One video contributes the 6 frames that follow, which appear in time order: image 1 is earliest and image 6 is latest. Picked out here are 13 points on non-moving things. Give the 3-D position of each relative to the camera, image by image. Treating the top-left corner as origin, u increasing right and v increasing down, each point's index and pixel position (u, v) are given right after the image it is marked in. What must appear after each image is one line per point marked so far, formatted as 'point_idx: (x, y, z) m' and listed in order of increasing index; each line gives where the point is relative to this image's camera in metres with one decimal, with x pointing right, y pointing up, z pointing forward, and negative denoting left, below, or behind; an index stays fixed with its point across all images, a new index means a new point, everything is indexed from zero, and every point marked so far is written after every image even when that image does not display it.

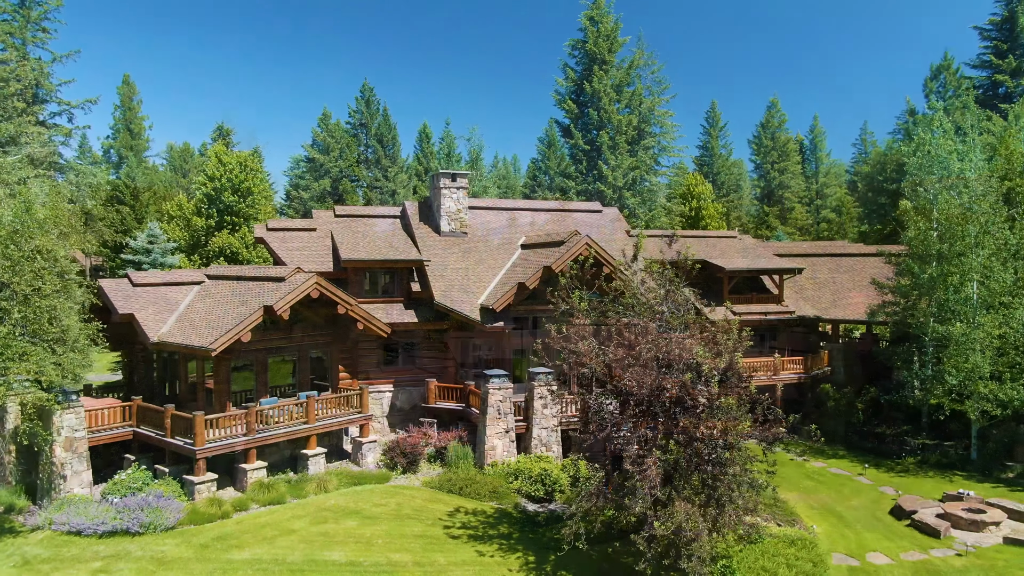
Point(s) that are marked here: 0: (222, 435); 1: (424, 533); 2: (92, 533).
0: (-8.9, -4.5, +19.0) m
1: (-2.4, -6.6, +16.7) m
2: (-10.7, -6.2, +15.8) m
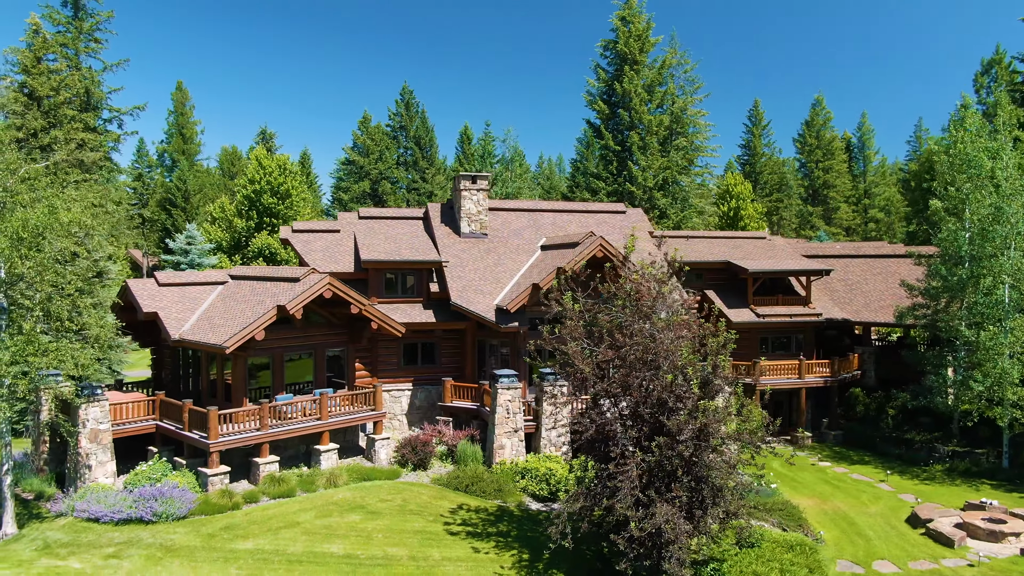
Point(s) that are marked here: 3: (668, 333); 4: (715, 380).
0: (-8.7, -4.4, +19.7) m
1: (-2.4, -6.6, +17.0) m
2: (-10.8, -6.2, +16.6) m
3: (+3.3, -1.0, +13.2) m
4: (+4.1, -1.9, +12.9) m
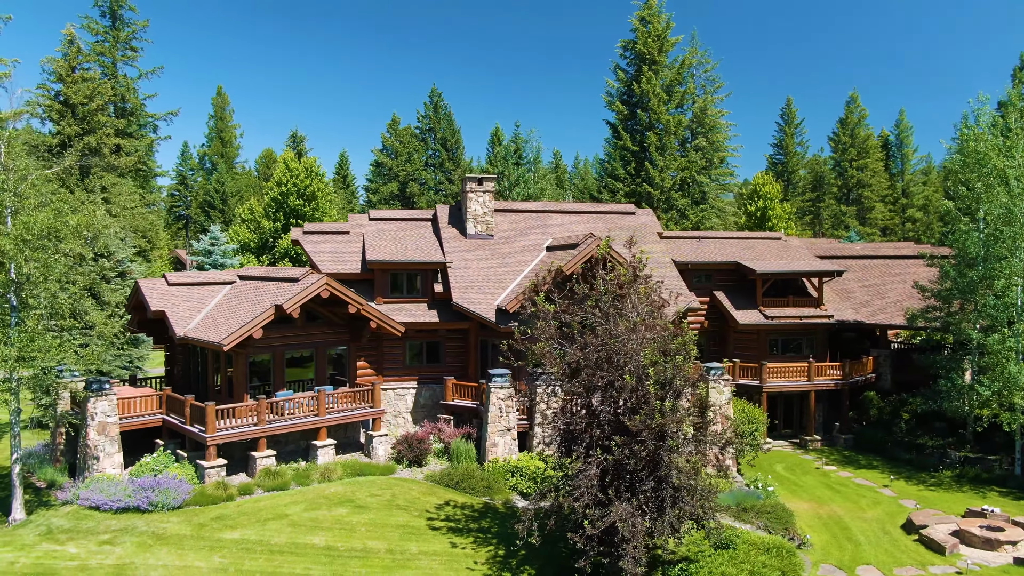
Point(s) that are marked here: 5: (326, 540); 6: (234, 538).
0: (-9.1, -4.4, +20.4) m
1: (-3.0, -6.6, +17.4) m
2: (-11.3, -6.2, +17.5) m
3: (+2.5, -1.0, +13.3) m
4: (+3.4, -2.0, +13.0) m
5: (-4.8, -6.5, +16.1) m
6: (-7.2, -6.5, +16.1) m
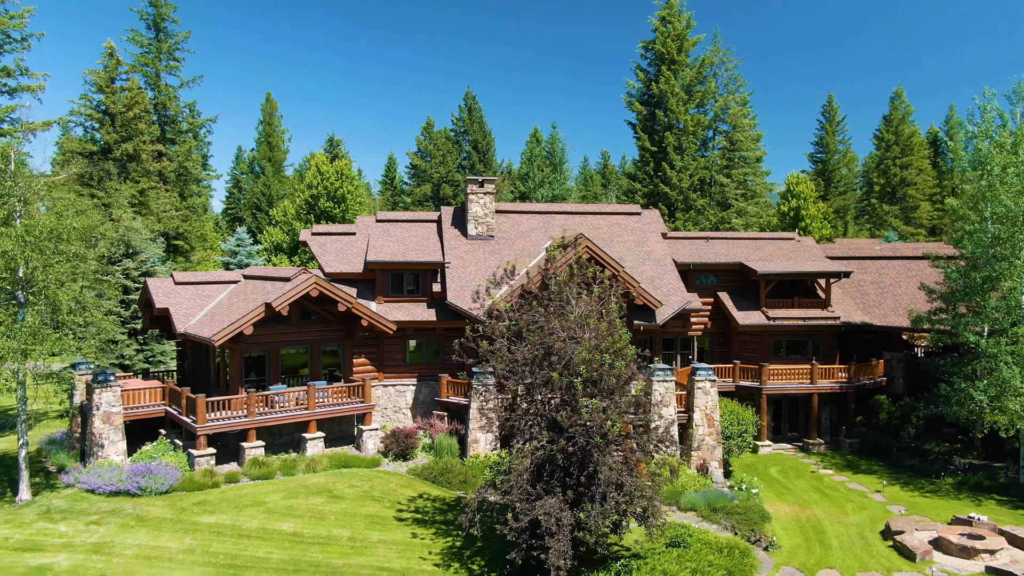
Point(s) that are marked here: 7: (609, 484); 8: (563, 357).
0: (-9.9, -4.4, +21.6) m
1: (-4.0, -6.5, +18.1) m
2: (-12.3, -6.1, +18.8) m
3: (+1.2, -0.9, +13.6) m
4: (+2.1, -1.9, +13.2) m
5: (-5.9, -6.5, +16.9) m
6: (-8.3, -6.4, +17.1) m
7: (+2.0, -4.1, +12.9) m
8: (+1.1, -1.5, +13.3) m
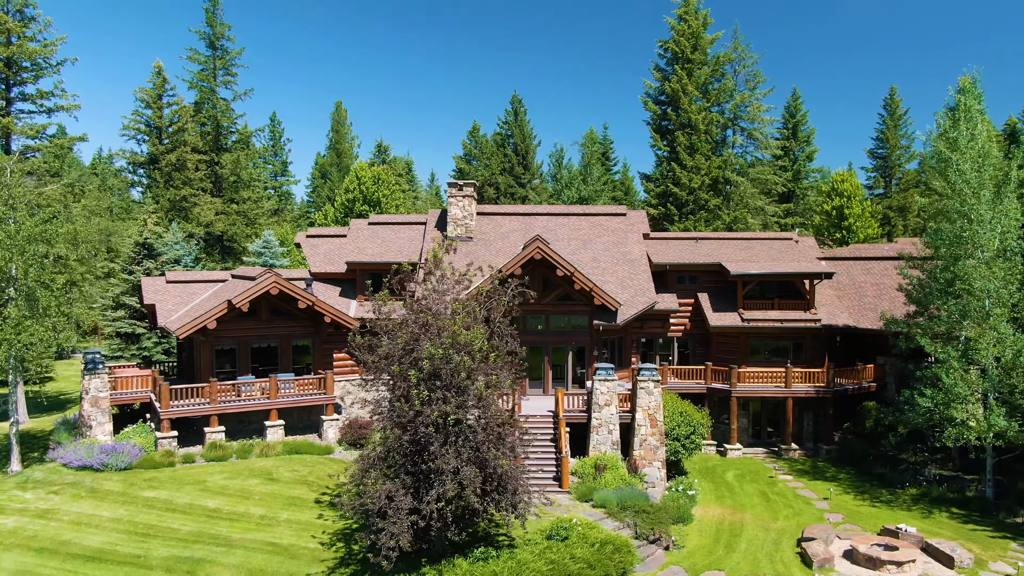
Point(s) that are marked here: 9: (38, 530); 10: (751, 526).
0: (-12.1, -4.3, +23.7) m
1: (-6.7, -6.5, +19.5) m
2: (-14.9, -6.0, +21.2) m
3: (-2.0, -0.9, +14.4) m
4: (-1.2, -1.9, +14.0) m
5: (-8.7, -6.4, +18.6) m
6: (-11.1, -6.3, +19.0) m
7: (-1.3, -4.1, +13.7) m
8: (-2.2, -1.4, +14.2) m
9: (-12.6, -6.4, +16.6) m
10: (+7.7, -7.6, +20.0) m
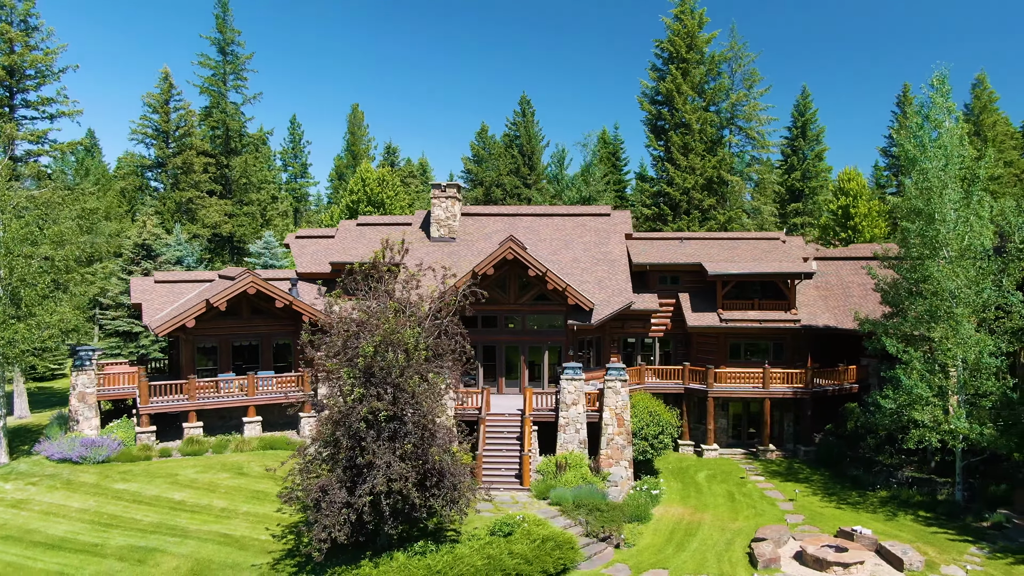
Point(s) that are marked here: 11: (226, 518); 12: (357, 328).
0: (-13.3, -4.3, +24.4) m
1: (-8.0, -6.5, +20.1) m
2: (-16.2, -6.0, +22.0) m
3: (-3.5, -0.9, +14.9) m
4: (-2.7, -1.9, +14.4) m
5: (-10.1, -6.4, +19.2) m
6: (-12.4, -6.3, +19.7) m
7: (-2.8, -4.1, +14.1) m
8: (-3.7, -1.4, +14.6) m
9: (-14.0, -6.4, +17.4) m
10: (+6.4, -7.6, +20.1) m
11: (-8.1, -6.6, +17.8) m
12: (-3.5, -1.0, +14.9) m
